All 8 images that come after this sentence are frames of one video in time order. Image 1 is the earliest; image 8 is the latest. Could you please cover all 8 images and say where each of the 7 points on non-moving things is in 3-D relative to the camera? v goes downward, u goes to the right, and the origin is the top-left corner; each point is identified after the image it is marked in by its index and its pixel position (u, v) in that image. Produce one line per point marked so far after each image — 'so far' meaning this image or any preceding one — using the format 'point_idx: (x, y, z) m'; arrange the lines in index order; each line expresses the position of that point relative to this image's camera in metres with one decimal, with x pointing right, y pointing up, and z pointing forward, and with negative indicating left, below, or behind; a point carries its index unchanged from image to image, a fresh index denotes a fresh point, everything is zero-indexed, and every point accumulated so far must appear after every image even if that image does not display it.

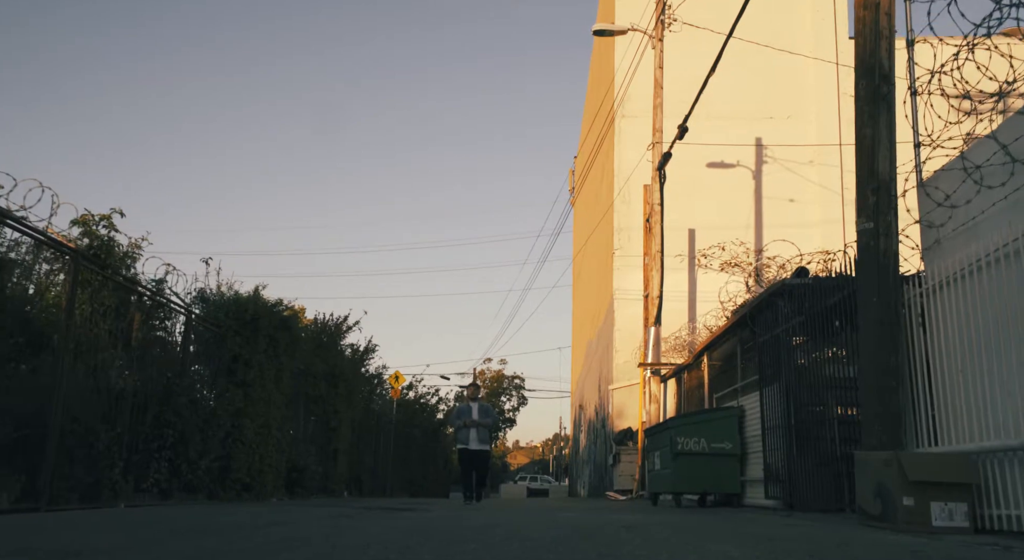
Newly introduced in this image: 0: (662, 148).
0: (+3.0, +2.7, +19.2) m
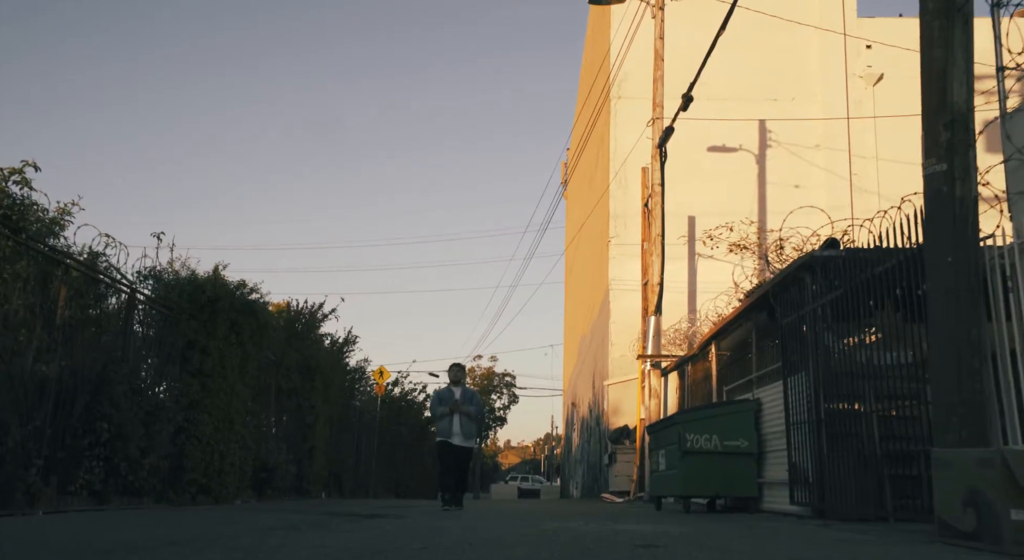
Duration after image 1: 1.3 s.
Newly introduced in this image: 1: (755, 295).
0: (+2.8, +3.0, +17.8) m
1: (+2.6, -0.2, +10.3) m
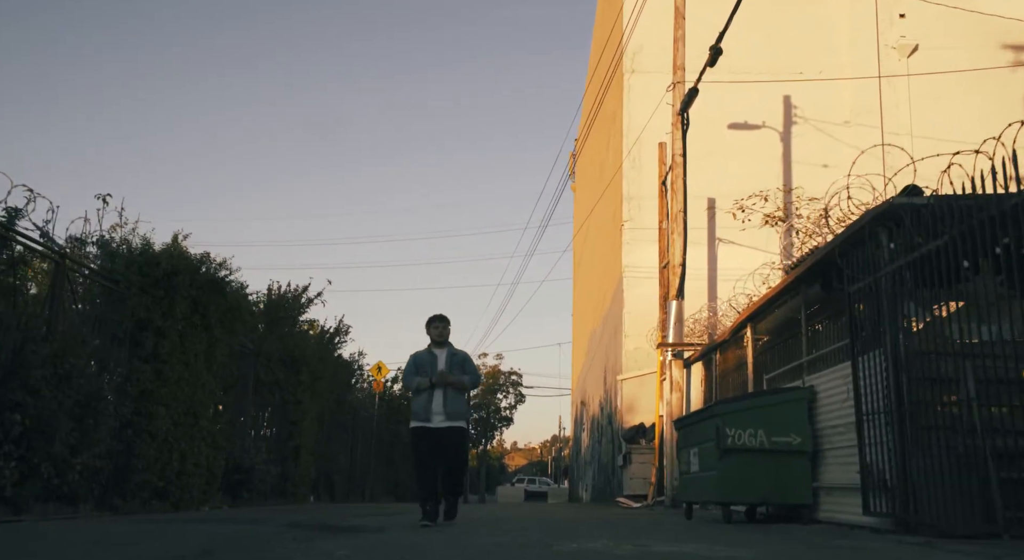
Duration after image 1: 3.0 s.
0: (+2.9, +3.3, +16.1) m
1: (+2.7, +0.1, +8.6) m
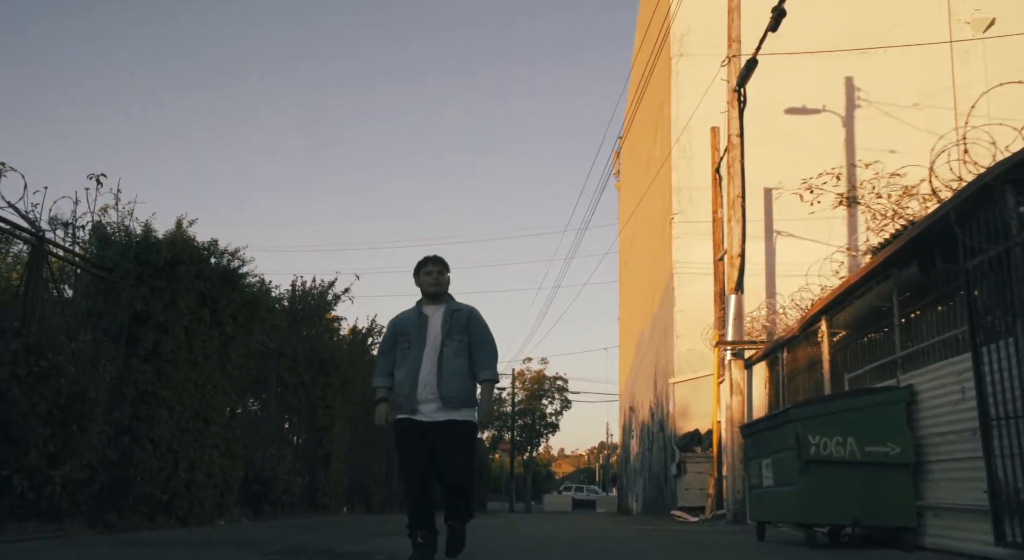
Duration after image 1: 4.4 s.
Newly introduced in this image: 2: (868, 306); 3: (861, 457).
0: (+3.6, +3.4, +14.7) m
1: (+3.0, +0.3, +7.2) m
2: (+3.4, -0.3, +9.0) m
3: (+2.6, -1.3, +7.0) m
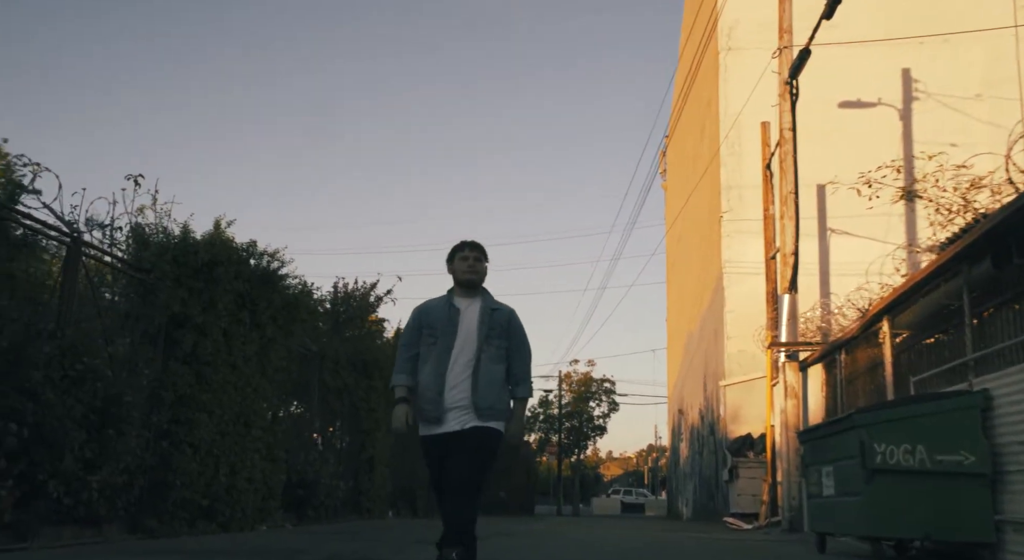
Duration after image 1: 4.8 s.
0: (+4.3, +3.4, +14.2) m
1: (+3.3, +0.3, +6.7) m
2: (+3.8, -0.2, +8.5) m
3: (+2.9, -1.3, +6.5) m
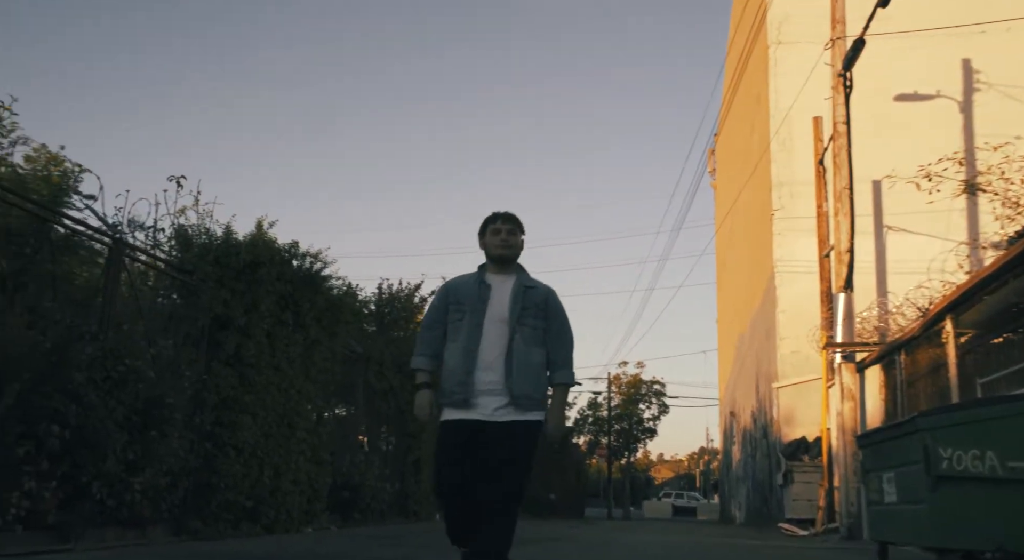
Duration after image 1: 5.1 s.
0: (+4.9, +3.4, +13.8) m
1: (+3.6, +0.3, +6.4) m
2: (+4.2, -0.2, +8.1) m
3: (+3.2, -1.2, +6.1) m
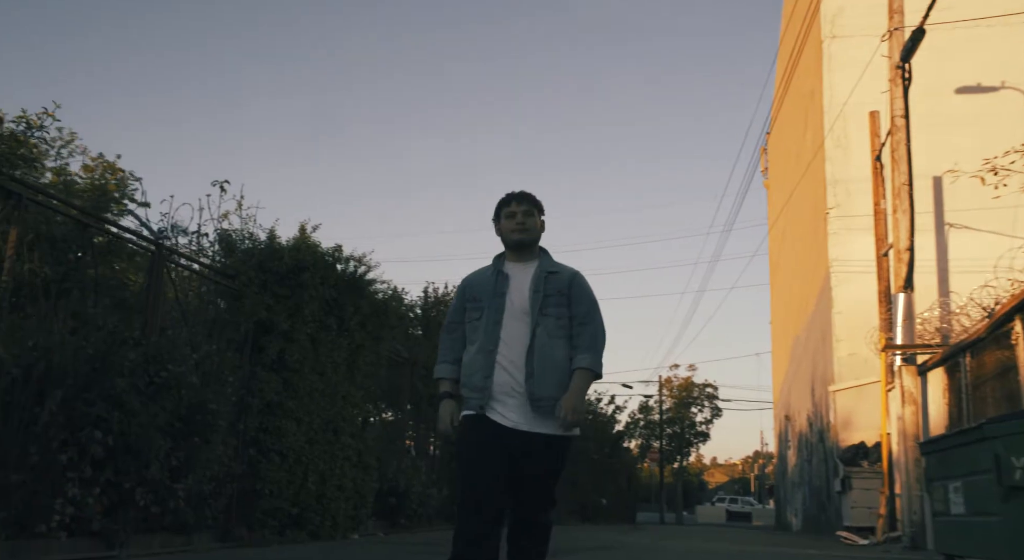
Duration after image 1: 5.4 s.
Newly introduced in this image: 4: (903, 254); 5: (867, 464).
0: (+5.6, +3.4, +13.3) m
1: (+3.9, +0.4, +6.0) m
2: (+4.6, -0.2, +7.6) m
3: (+3.5, -1.2, +5.7) m
4: (+5.5, +0.4, +13.1) m
5: (+6.1, -3.2, +16.3) m
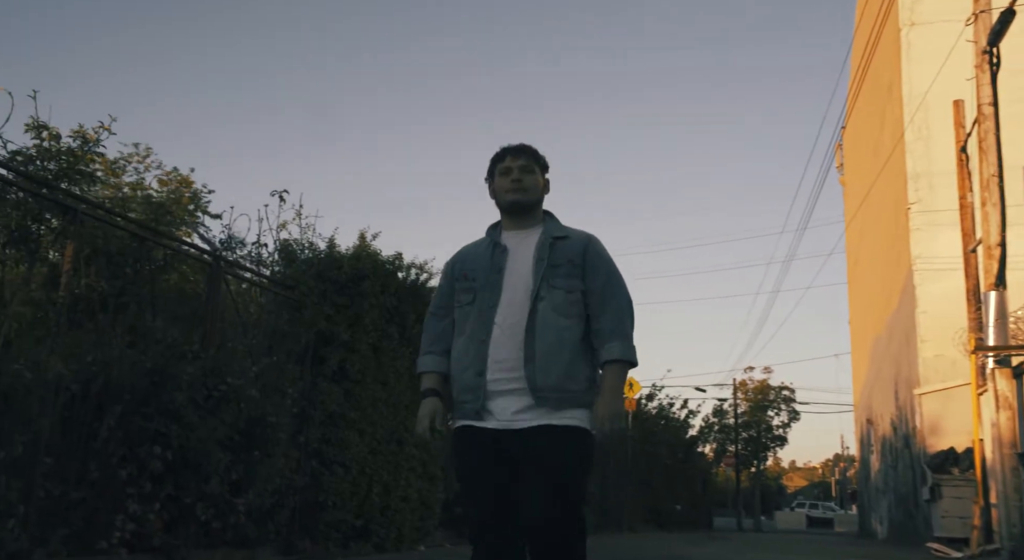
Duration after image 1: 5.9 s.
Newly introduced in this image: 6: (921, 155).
0: (+6.4, +3.5, +12.6) m
1: (+4.2, +0.4, +5.4) m
2: (+5.1, -0.1, +7.0) m
3: (+3.8, -1.2, +5.2) m
4: (+6.4, +0.4, +12.4) m
5: (+7.3, -3.1, +15.4) m
6: (+8.3, +2.5, +18.9) m
